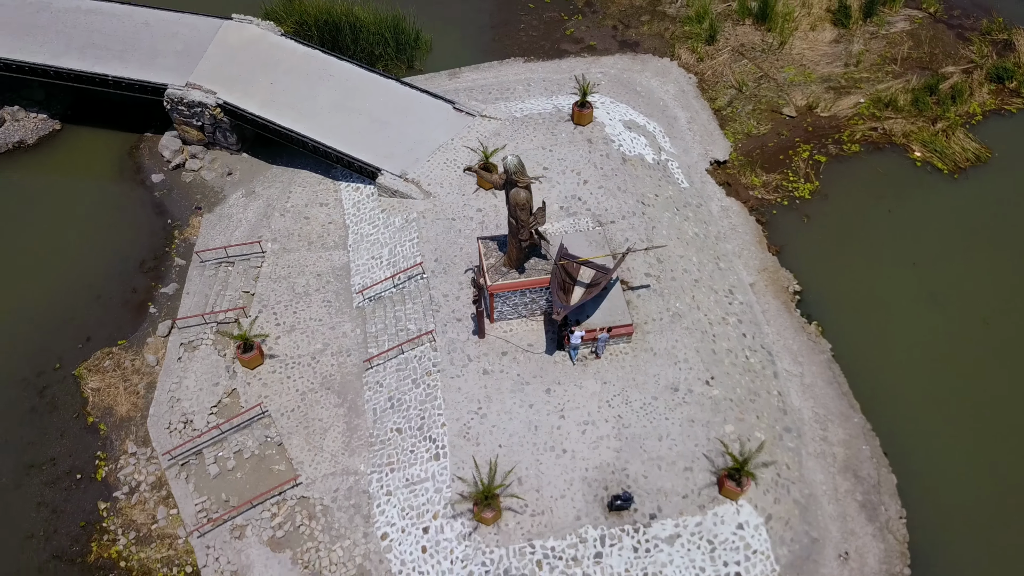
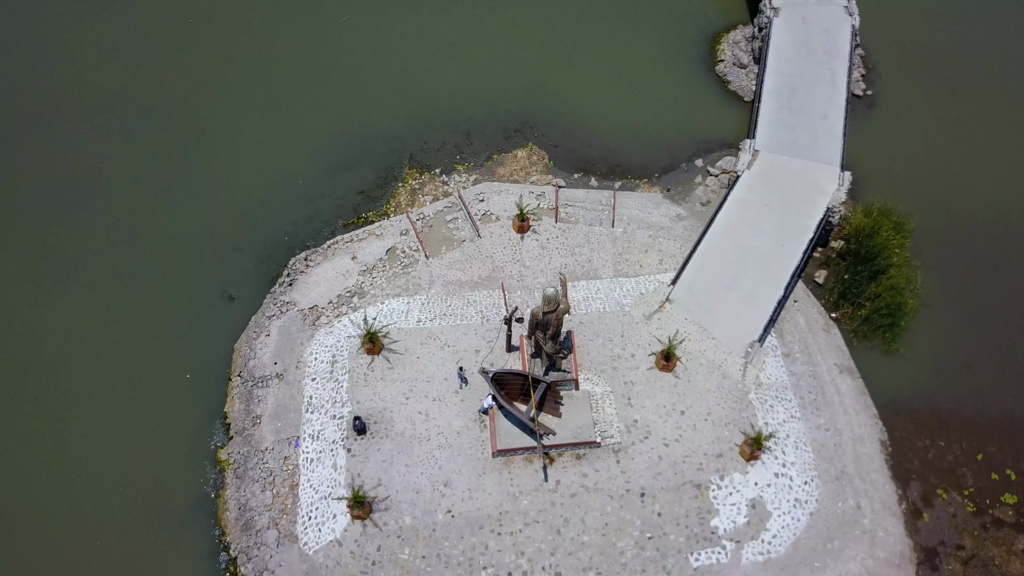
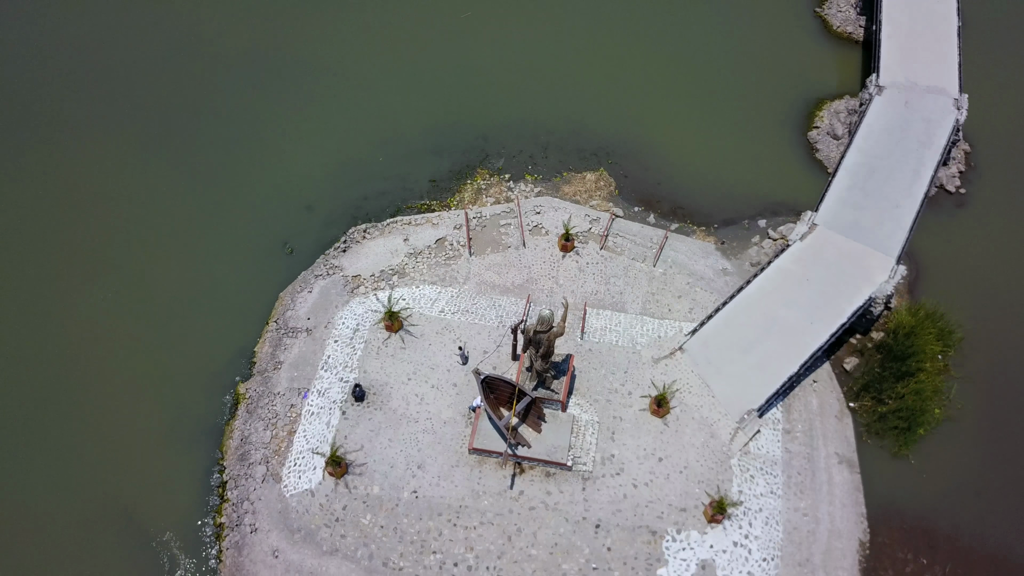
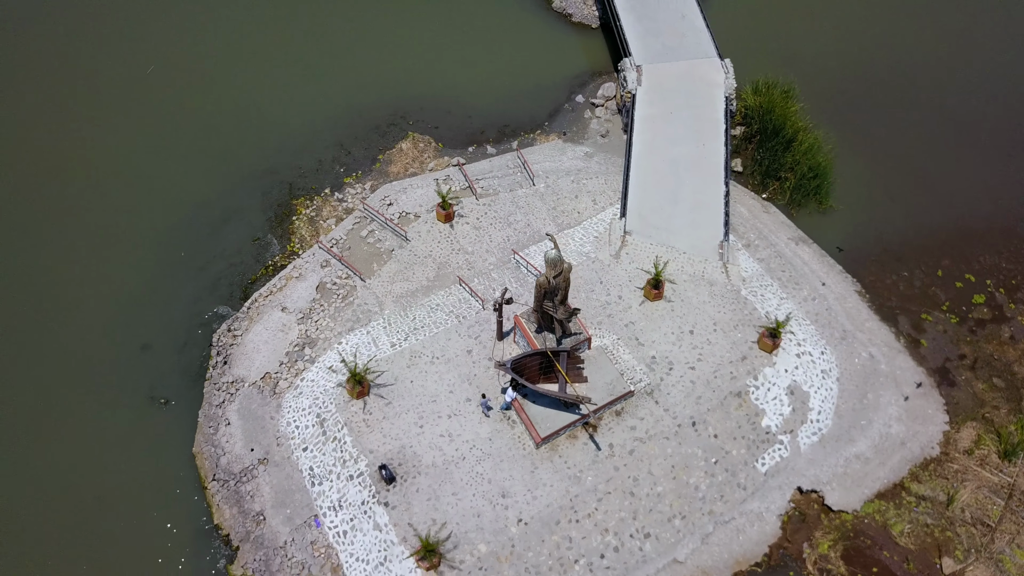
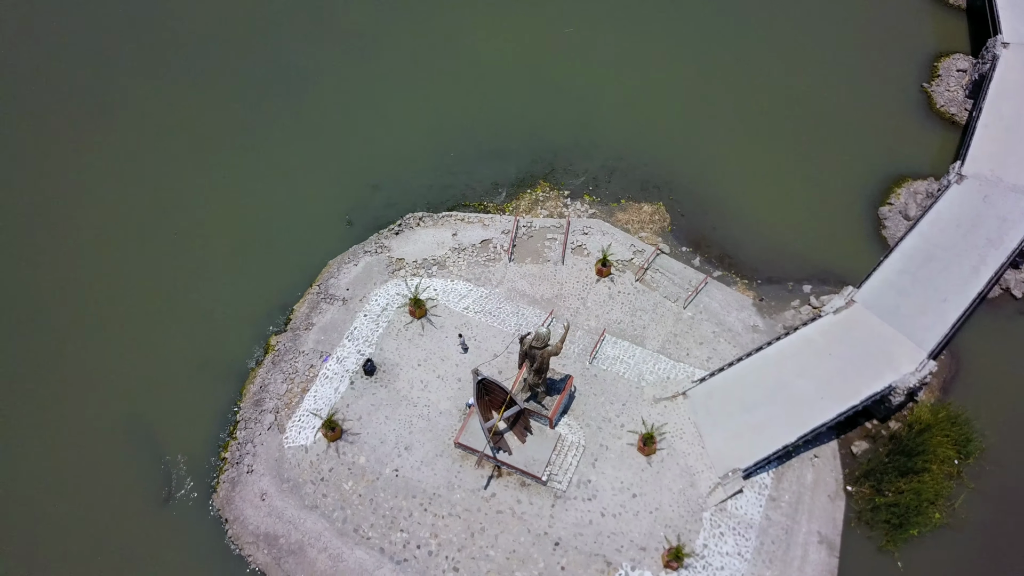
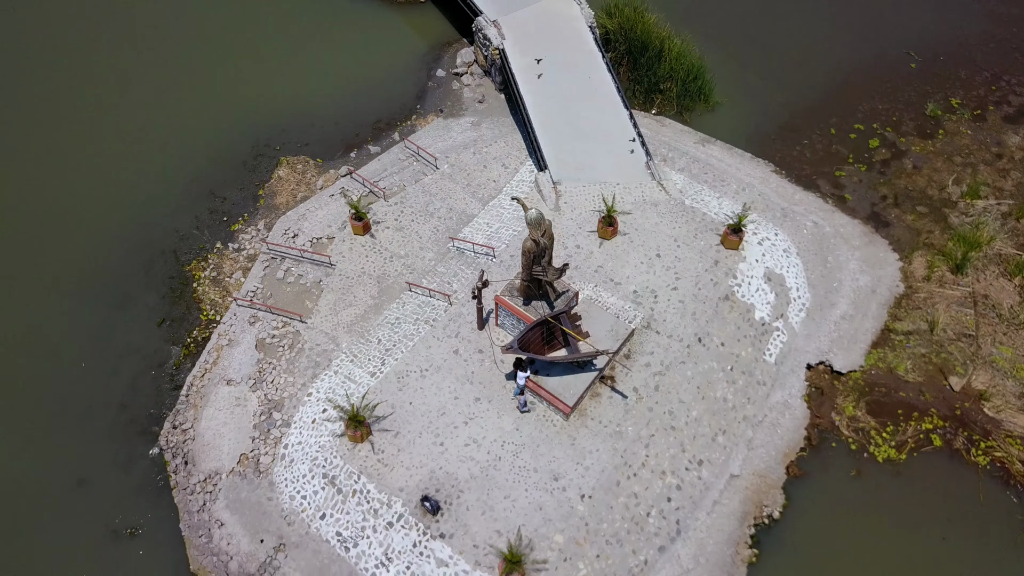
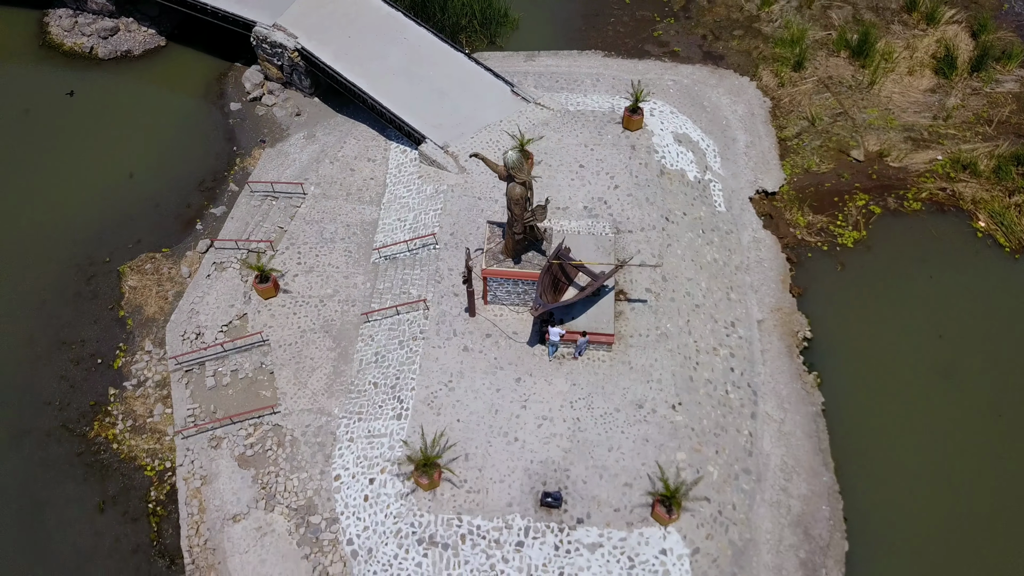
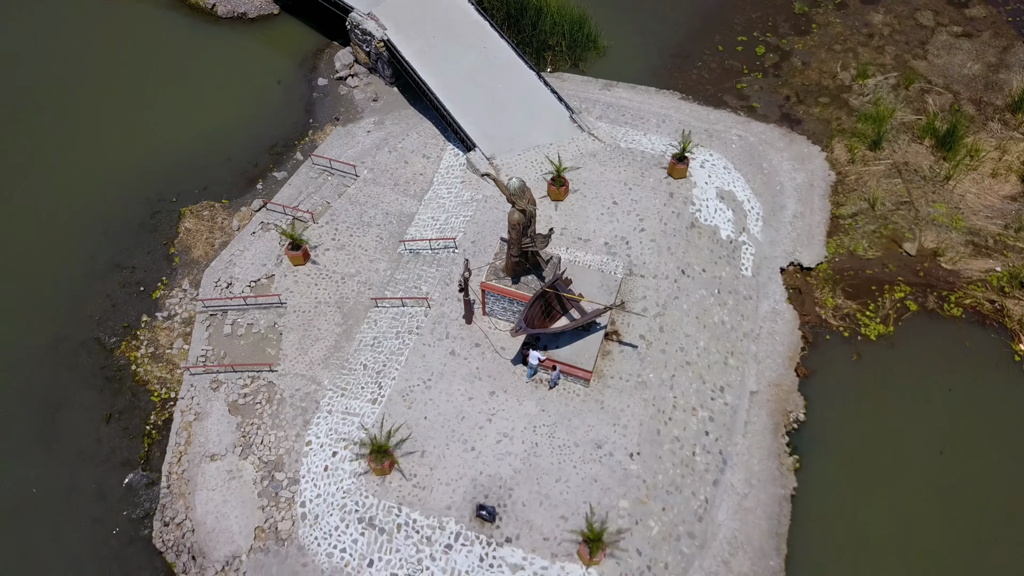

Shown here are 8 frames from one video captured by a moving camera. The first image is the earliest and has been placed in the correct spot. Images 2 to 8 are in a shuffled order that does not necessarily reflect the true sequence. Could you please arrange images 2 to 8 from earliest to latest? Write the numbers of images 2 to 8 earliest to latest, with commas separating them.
7, 8, 6, 4, 2, 3, 5
